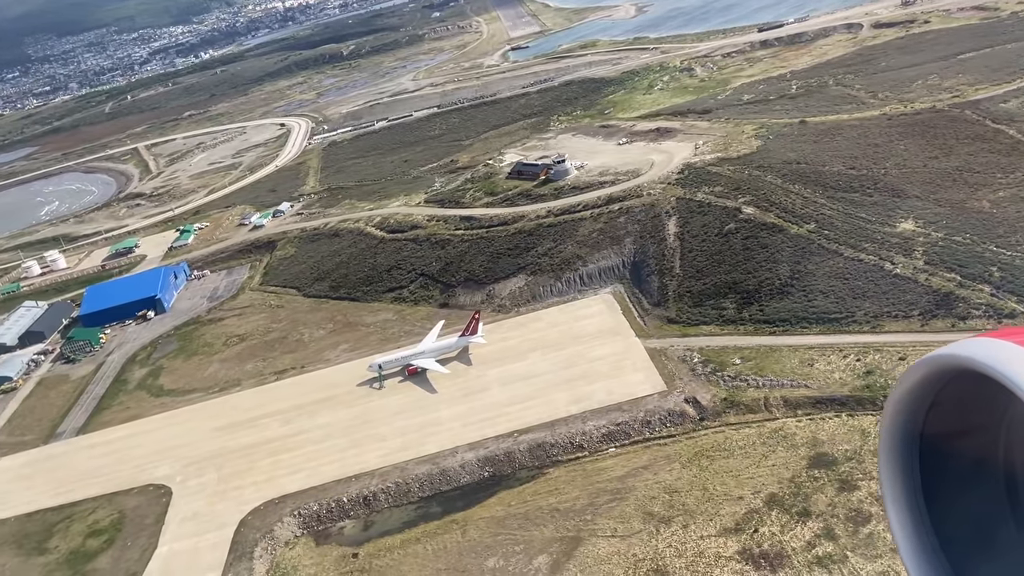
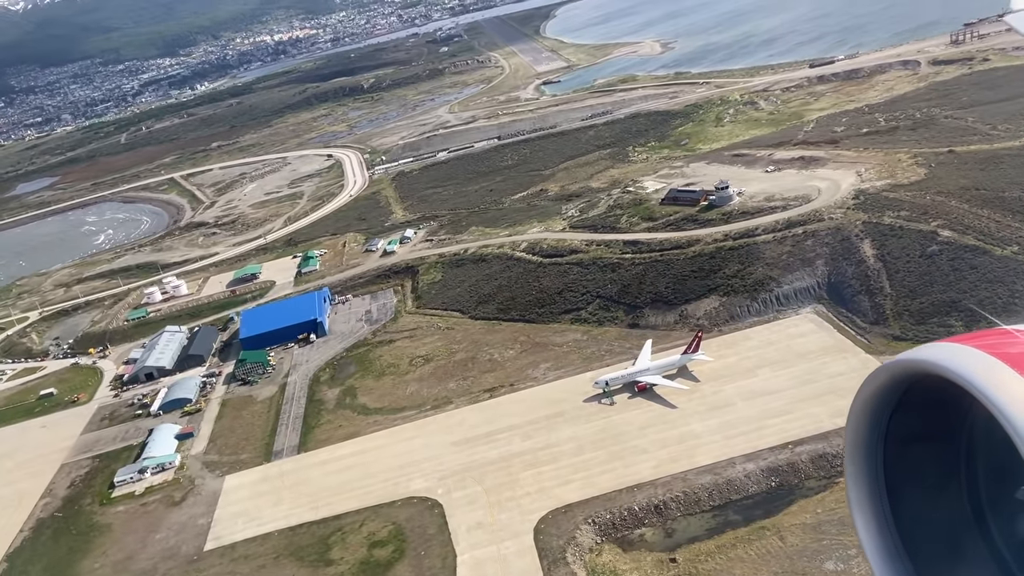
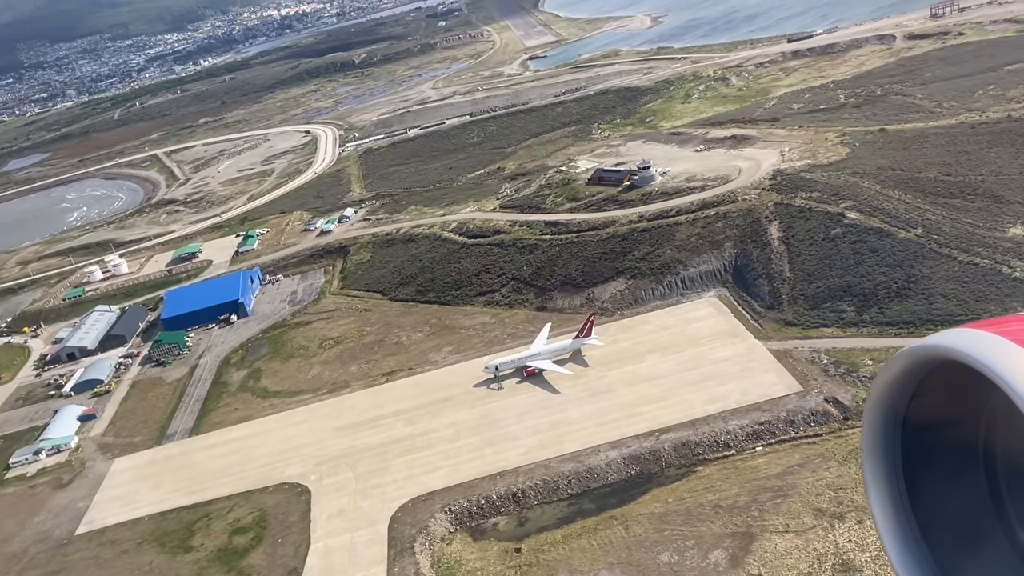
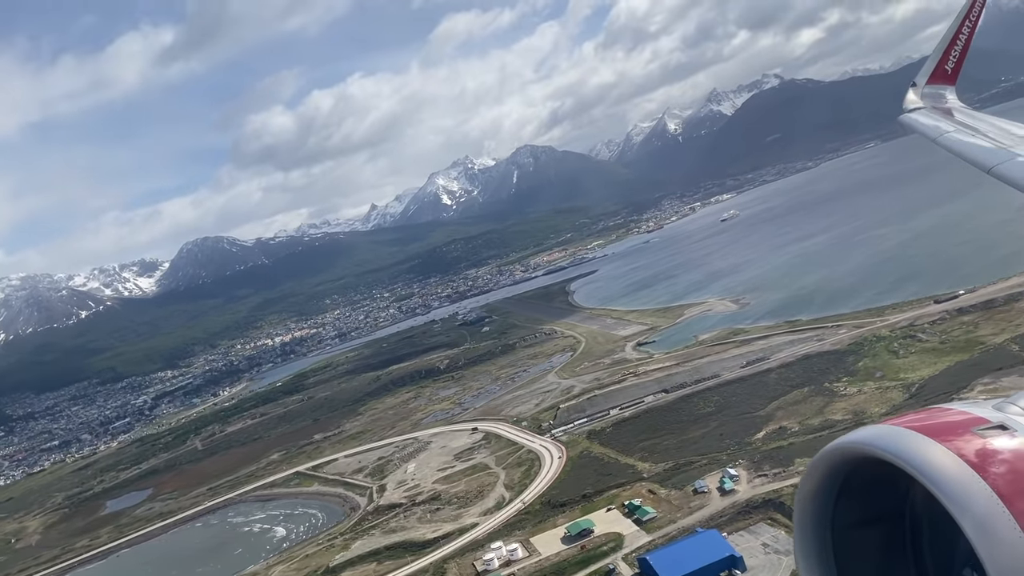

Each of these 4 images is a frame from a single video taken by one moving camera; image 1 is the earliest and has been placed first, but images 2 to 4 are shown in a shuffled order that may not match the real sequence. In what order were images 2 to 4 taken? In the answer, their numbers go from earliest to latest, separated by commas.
3, 2, 4
